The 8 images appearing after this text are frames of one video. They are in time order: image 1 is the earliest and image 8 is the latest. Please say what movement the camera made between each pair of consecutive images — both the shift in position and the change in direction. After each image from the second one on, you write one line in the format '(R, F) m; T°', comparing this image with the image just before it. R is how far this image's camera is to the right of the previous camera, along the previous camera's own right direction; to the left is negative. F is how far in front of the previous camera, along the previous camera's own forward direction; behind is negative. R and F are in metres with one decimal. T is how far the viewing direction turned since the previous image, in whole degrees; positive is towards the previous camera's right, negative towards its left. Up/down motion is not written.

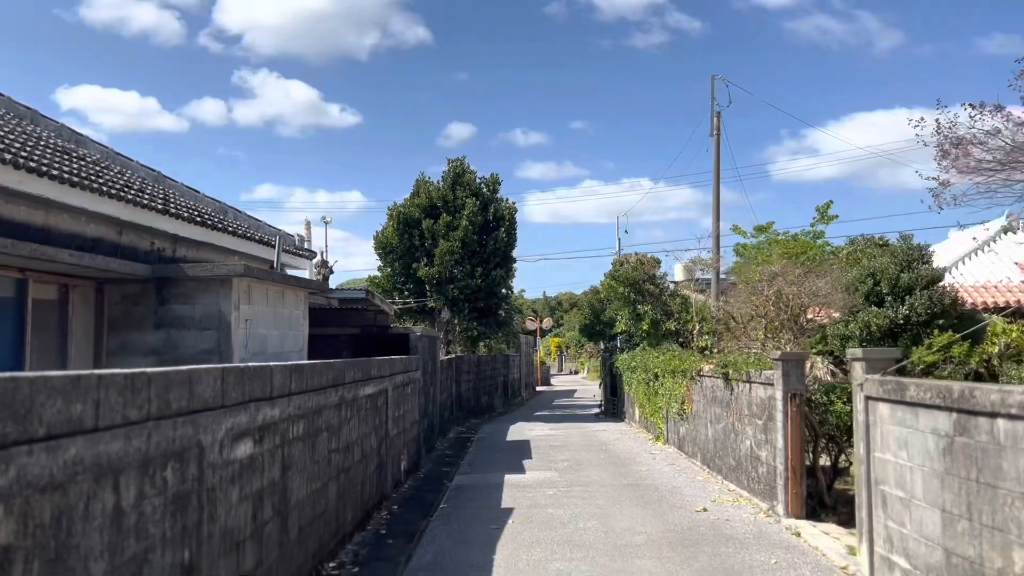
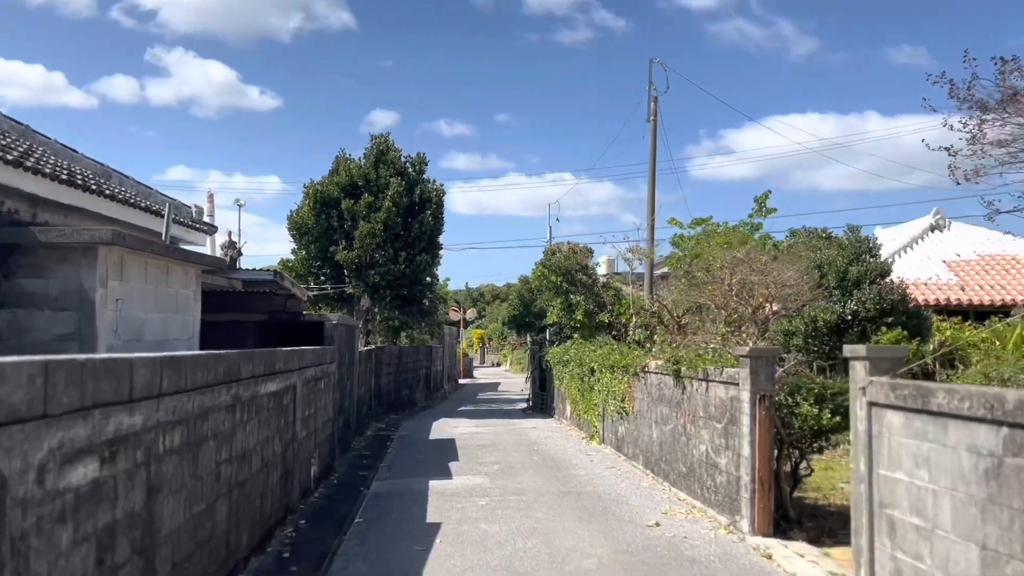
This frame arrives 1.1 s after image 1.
(-0.1, +1.3) m; +5°
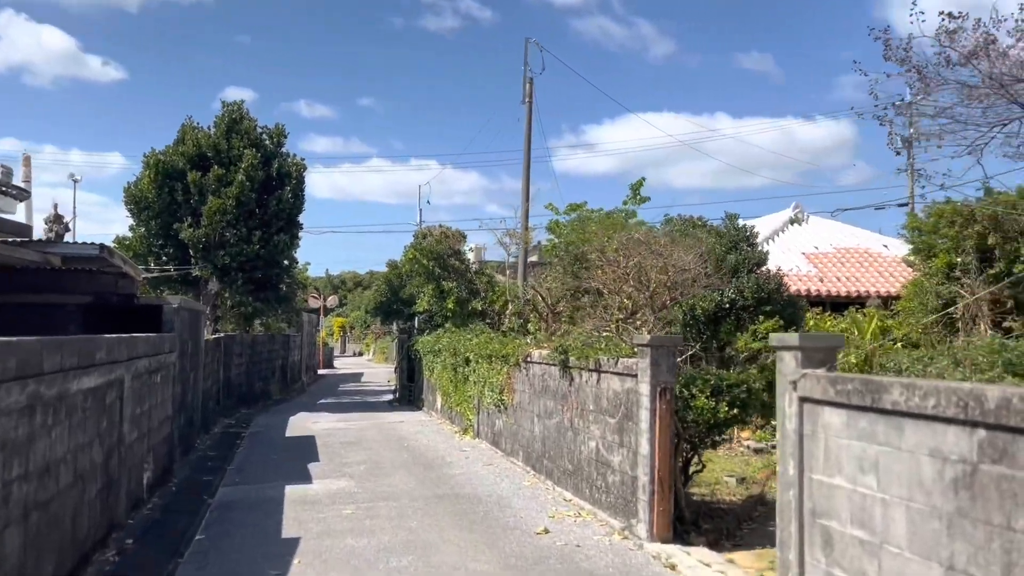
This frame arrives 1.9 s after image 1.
(-0.1, +1.0) m; +9°
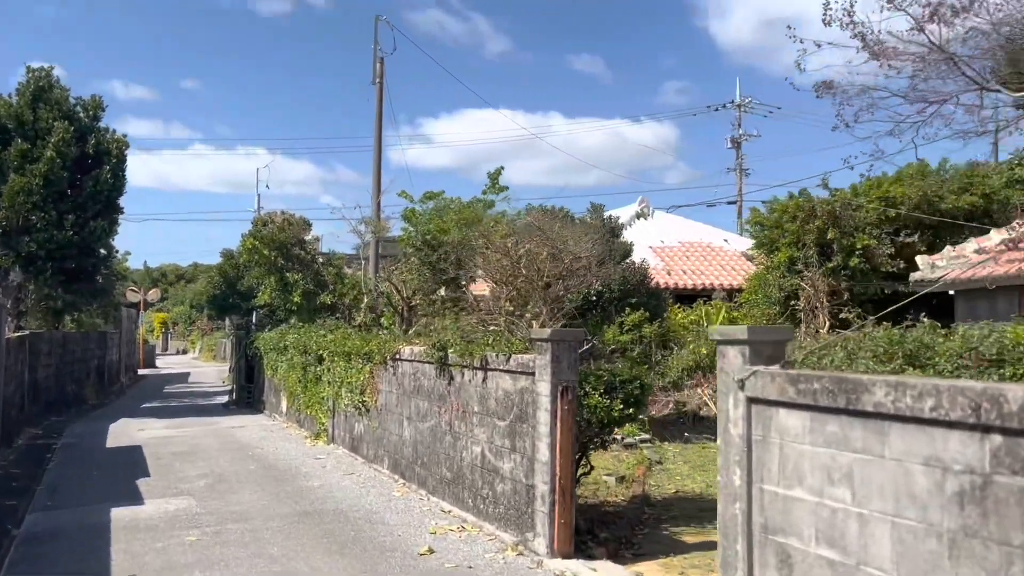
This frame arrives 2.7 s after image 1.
(-0.4, +0.9) m; +11°
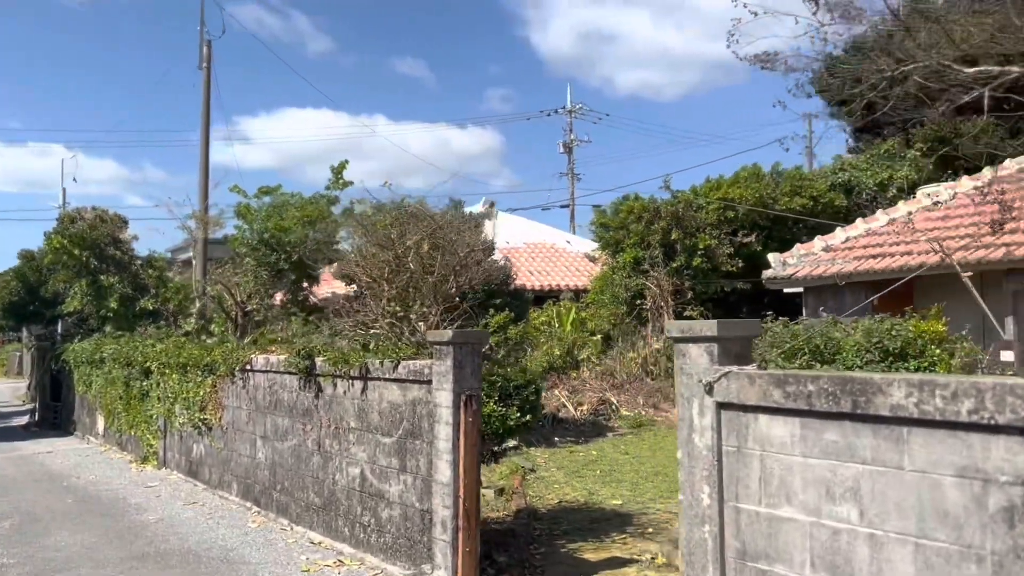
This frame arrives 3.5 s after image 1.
(-0.4, +0.9) m; +12°
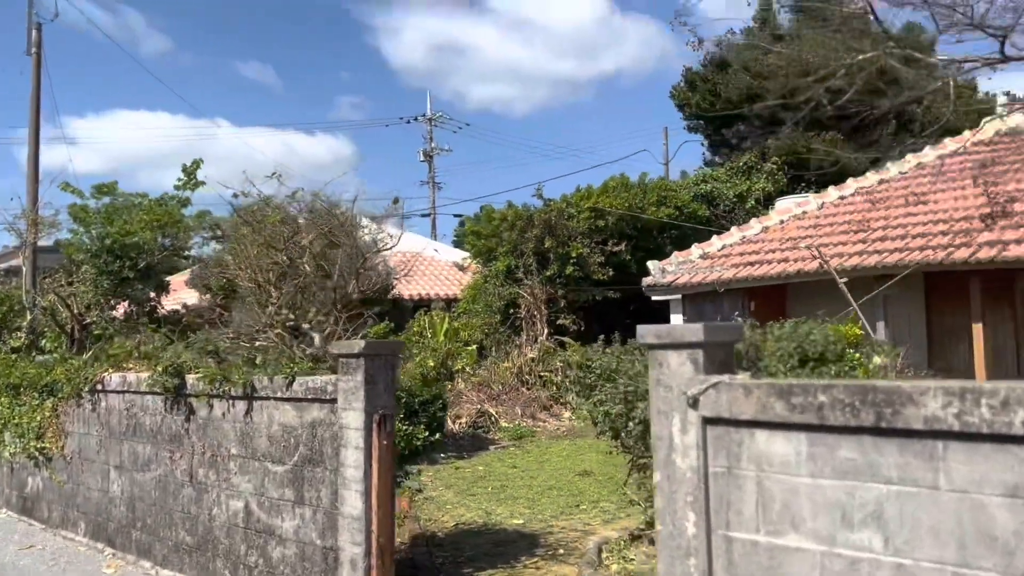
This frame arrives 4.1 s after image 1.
(-0.4, +0.6) m; +10°
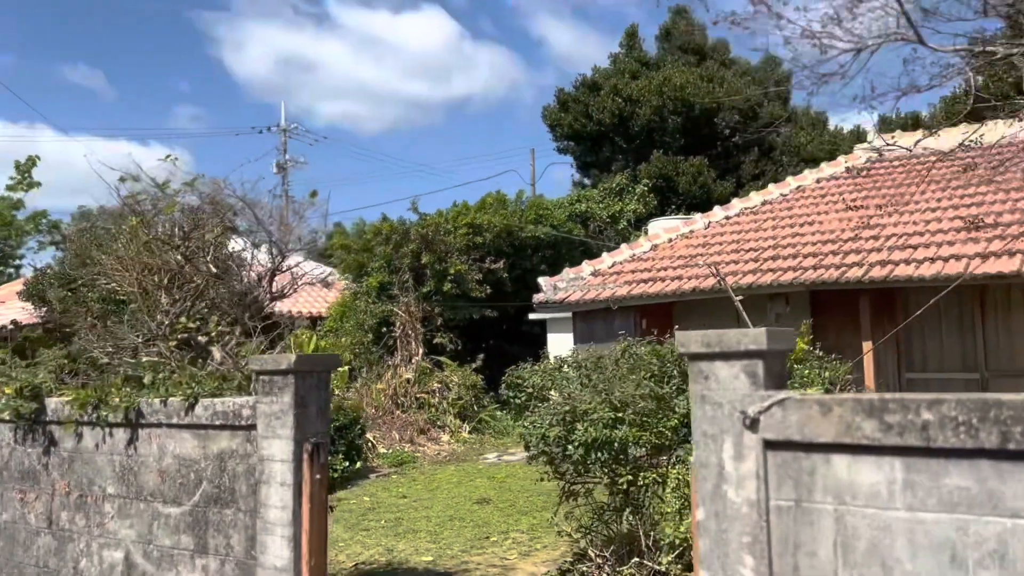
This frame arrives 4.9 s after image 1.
(-0.6, +0.7) m; +10°
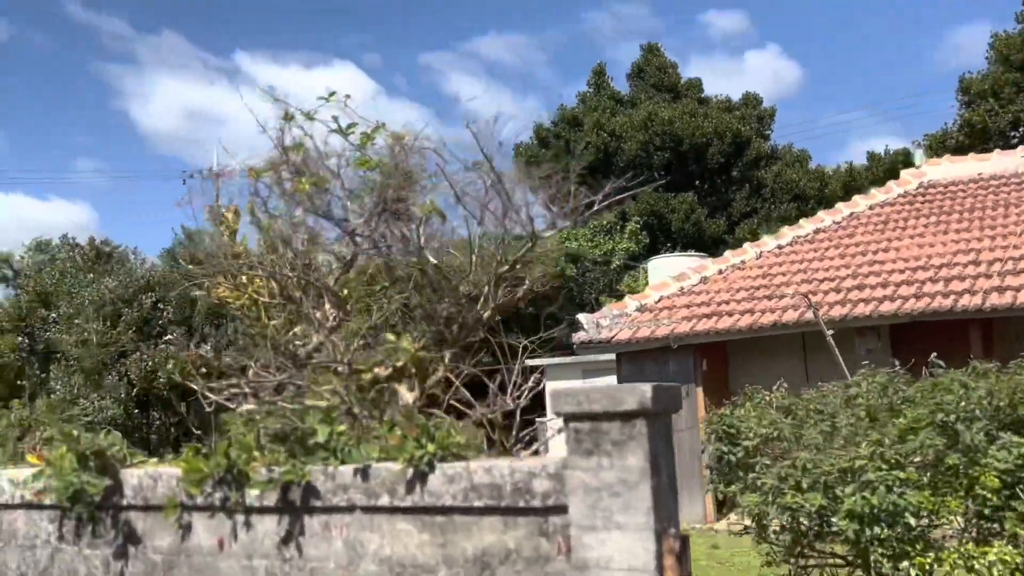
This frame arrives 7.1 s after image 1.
(-1.7, +1.8) m; +5°
